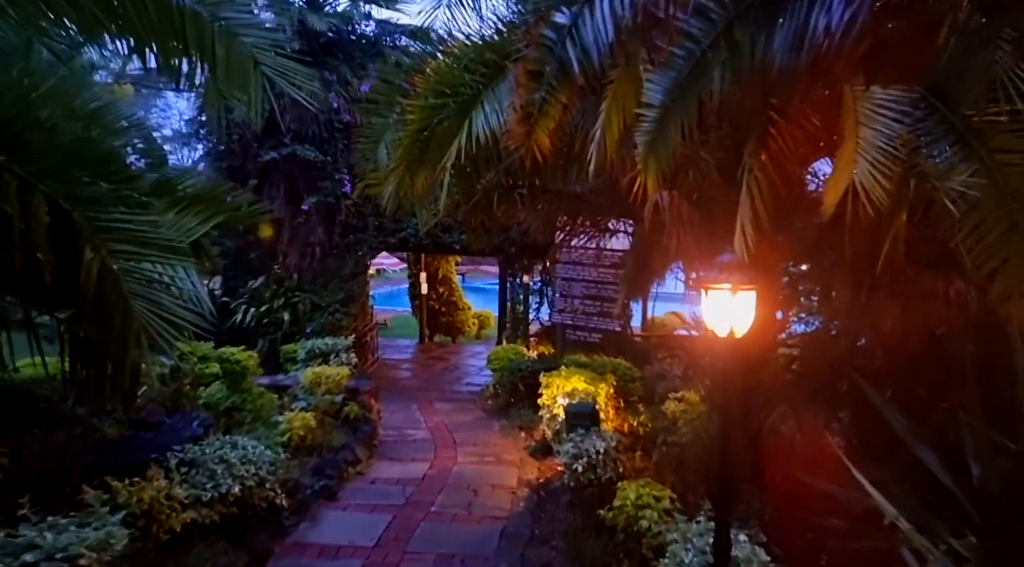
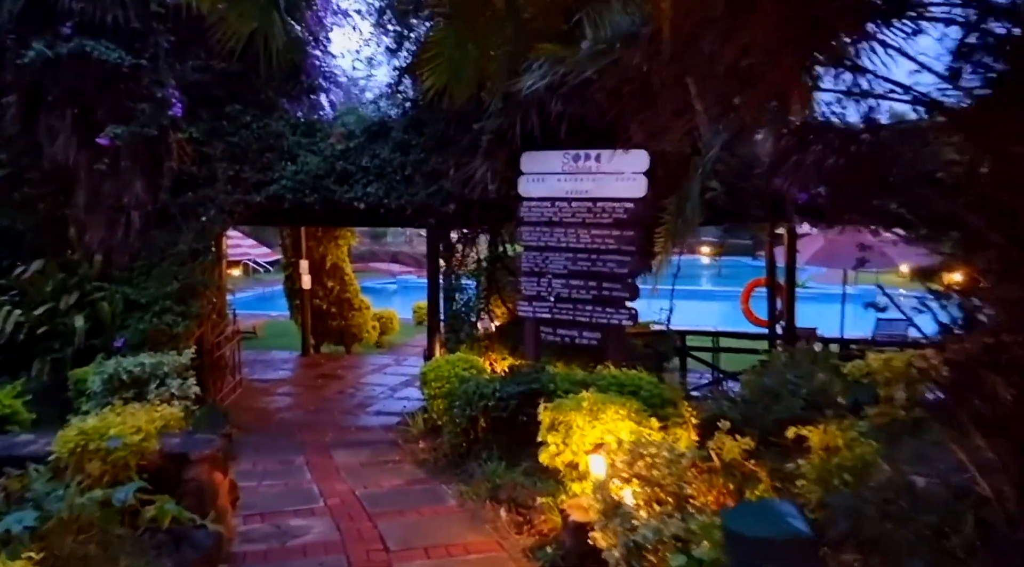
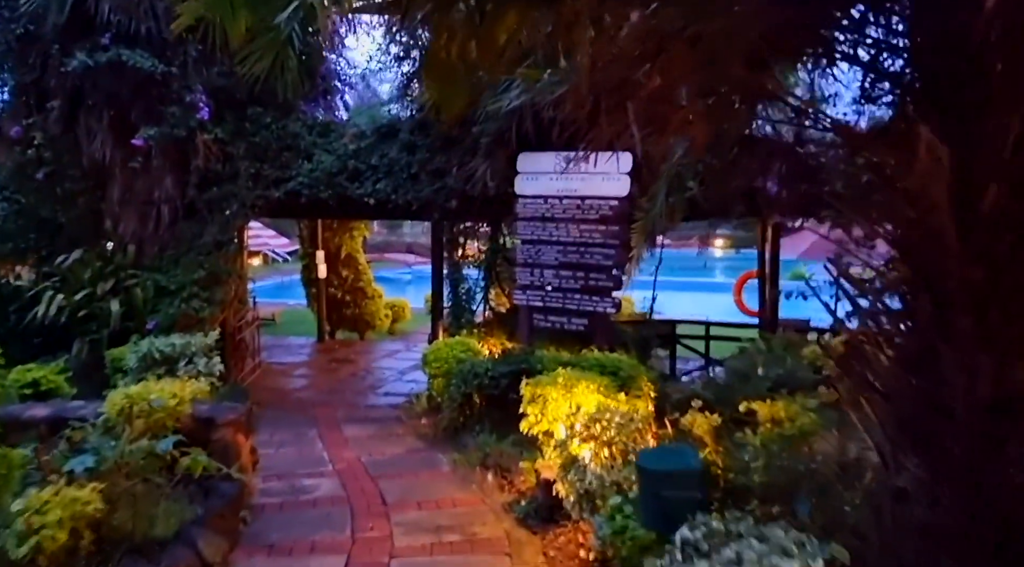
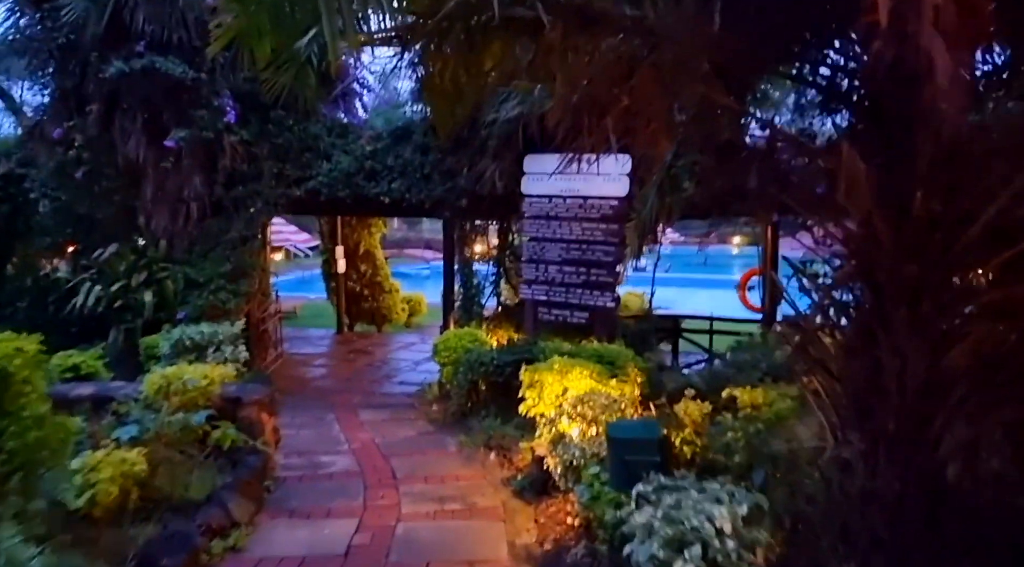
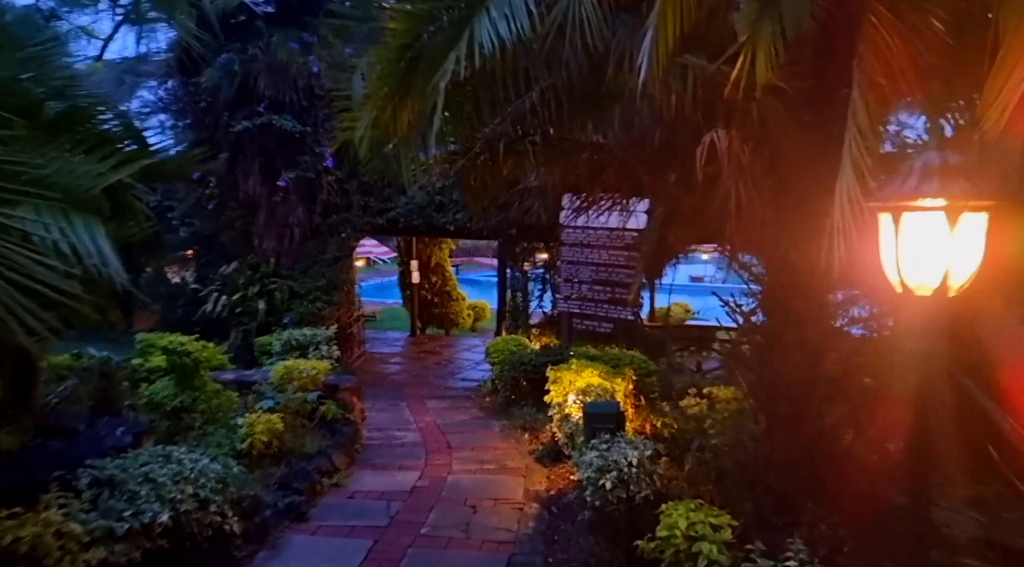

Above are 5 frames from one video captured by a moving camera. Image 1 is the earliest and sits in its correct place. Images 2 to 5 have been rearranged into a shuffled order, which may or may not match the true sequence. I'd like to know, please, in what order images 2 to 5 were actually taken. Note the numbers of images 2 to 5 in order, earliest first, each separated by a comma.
5, 4, 3, 2
